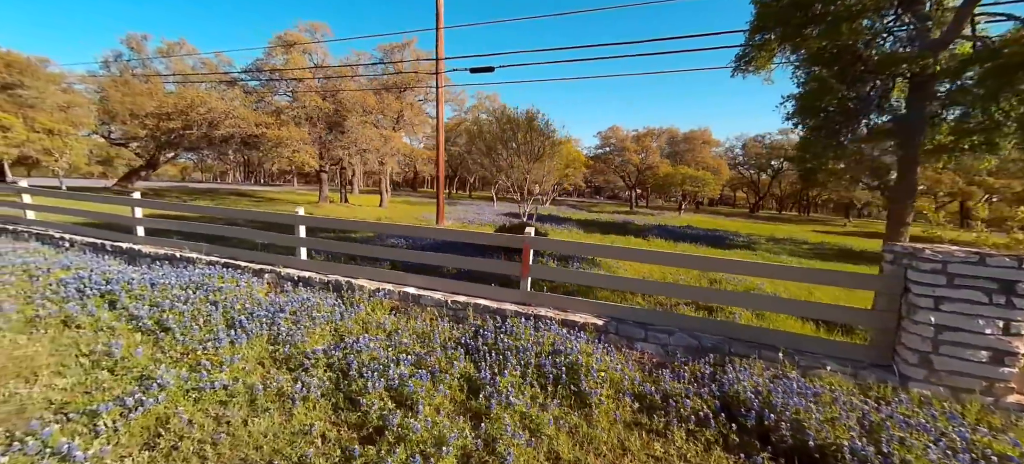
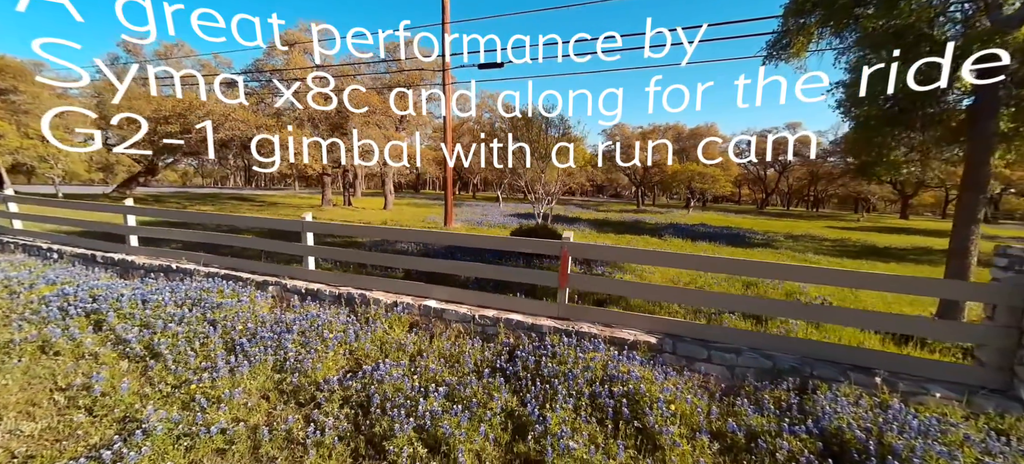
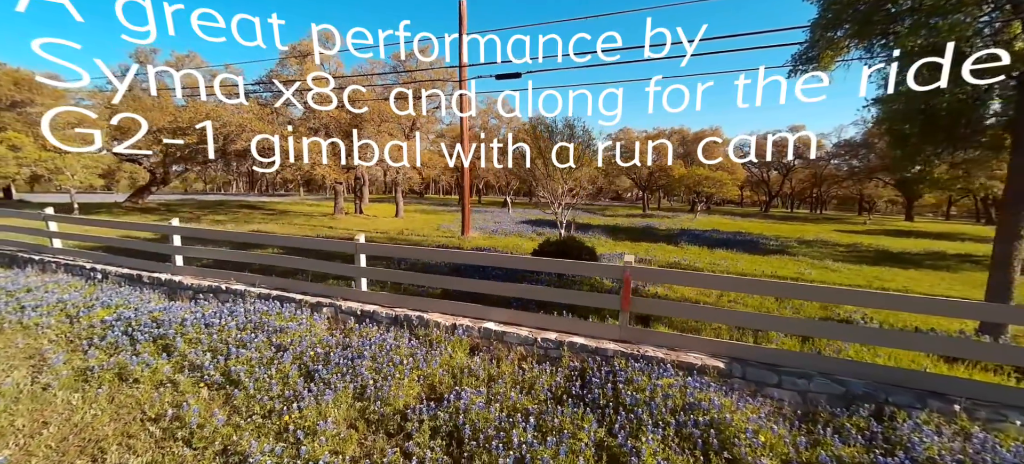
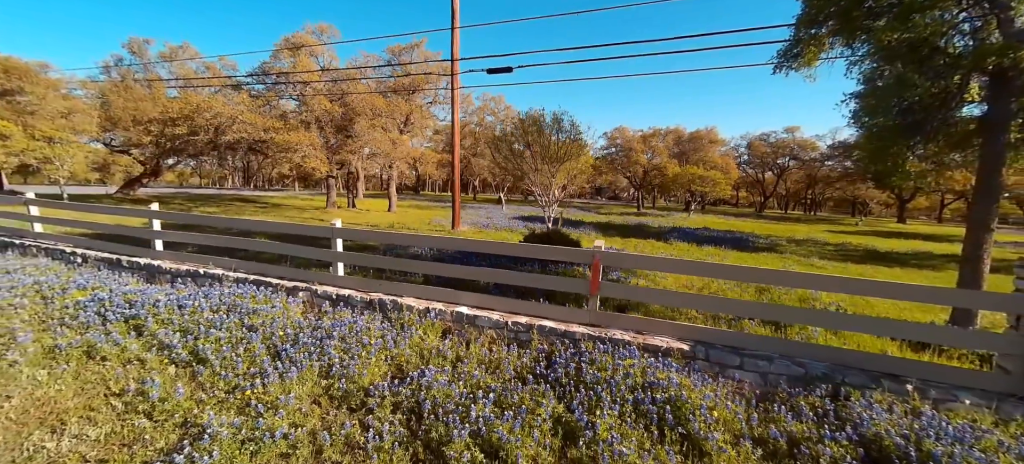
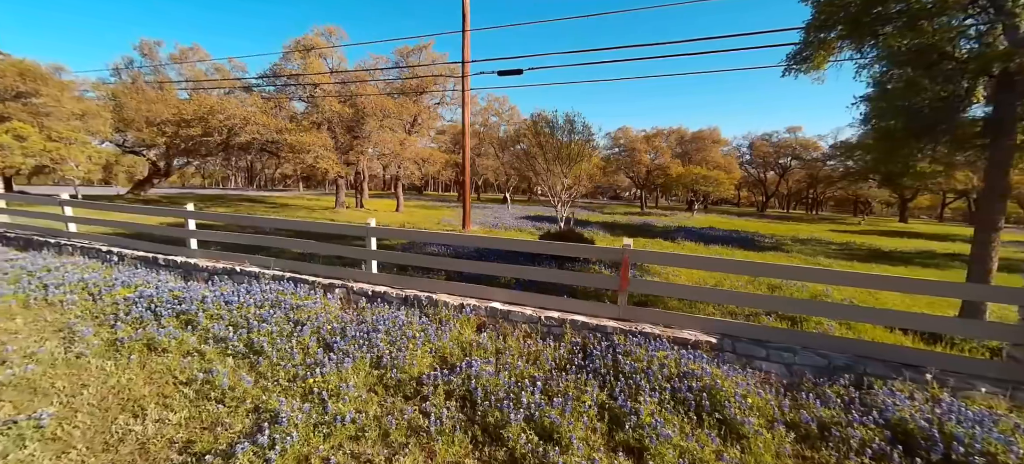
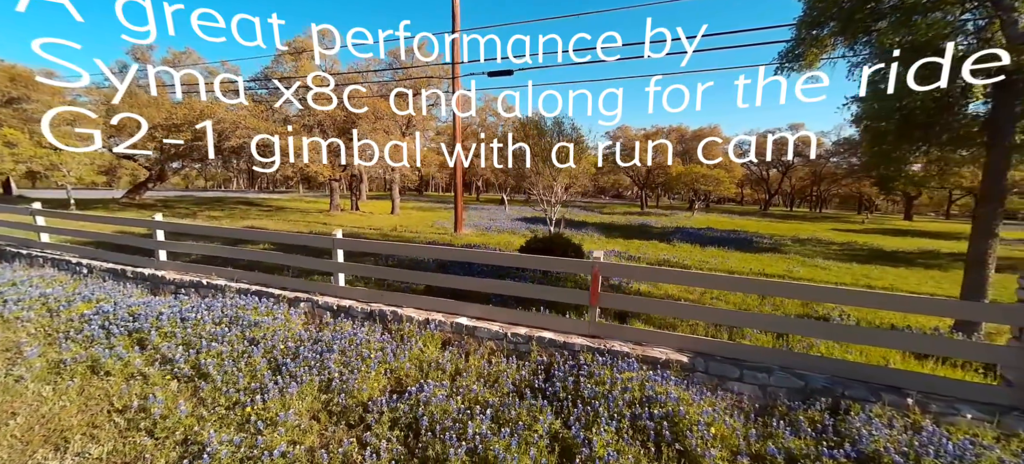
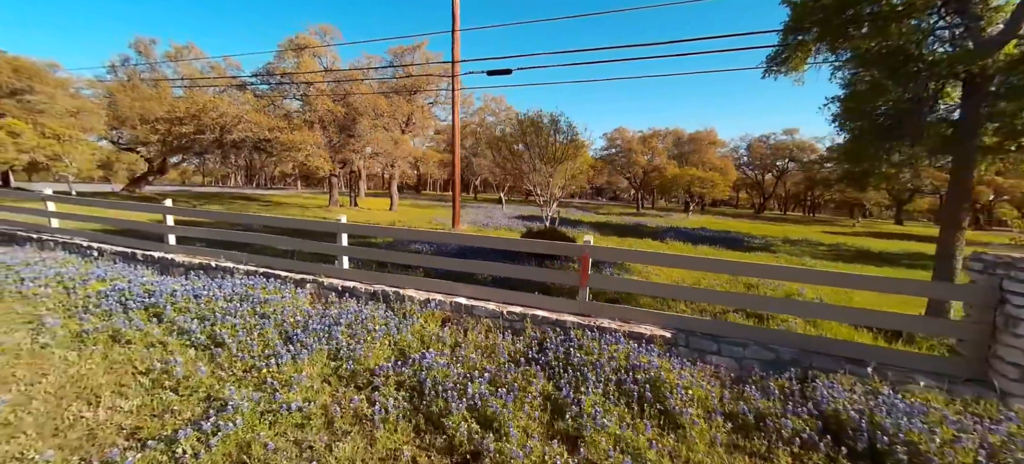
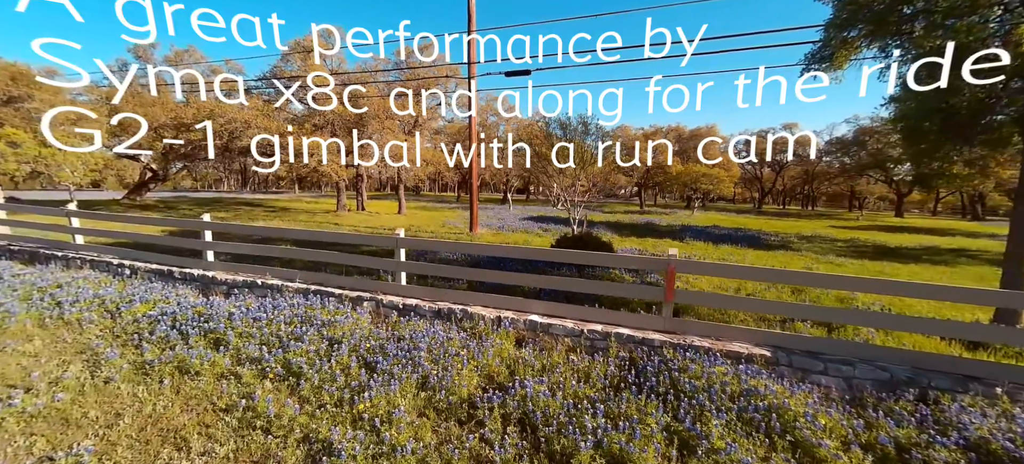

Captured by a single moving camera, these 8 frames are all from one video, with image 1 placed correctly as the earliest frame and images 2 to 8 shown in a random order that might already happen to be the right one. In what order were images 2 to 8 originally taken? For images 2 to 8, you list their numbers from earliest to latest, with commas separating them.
7, 5, 8, 3, 6, 2, 4
